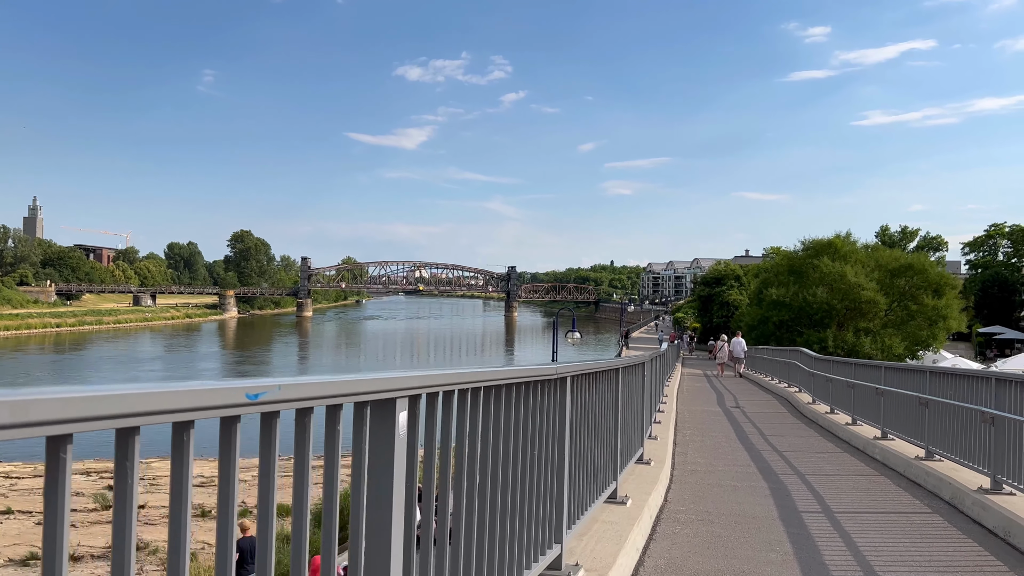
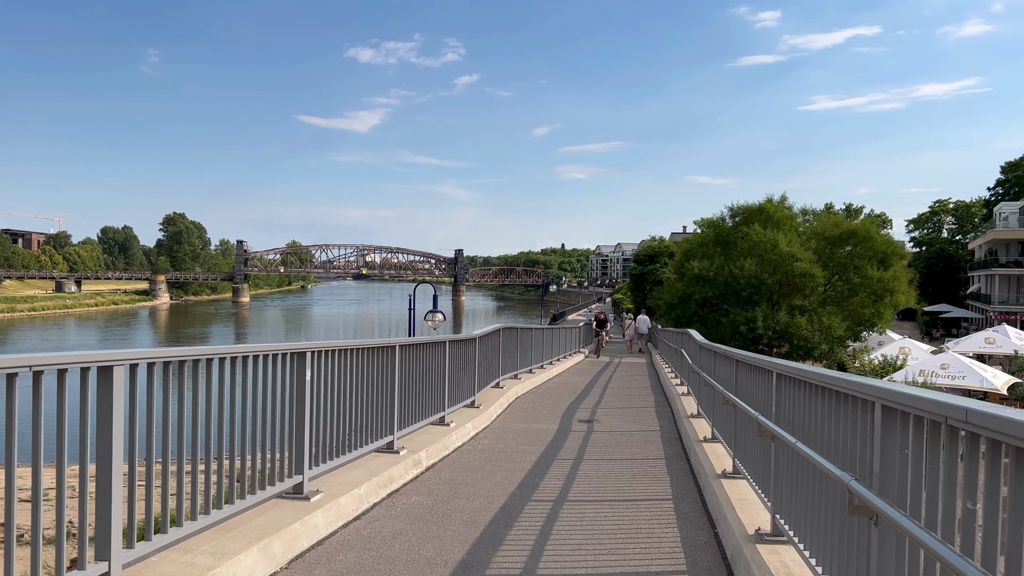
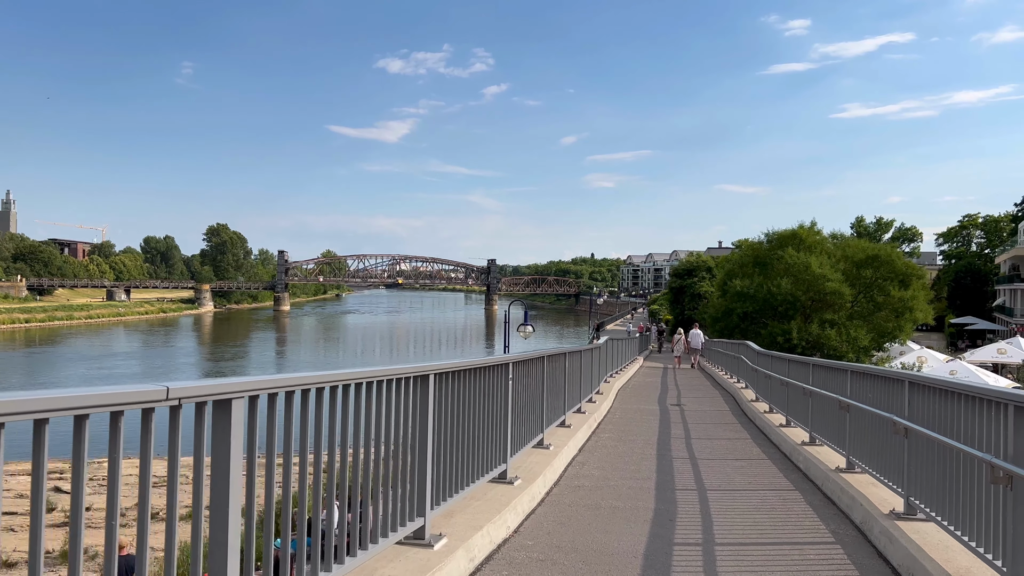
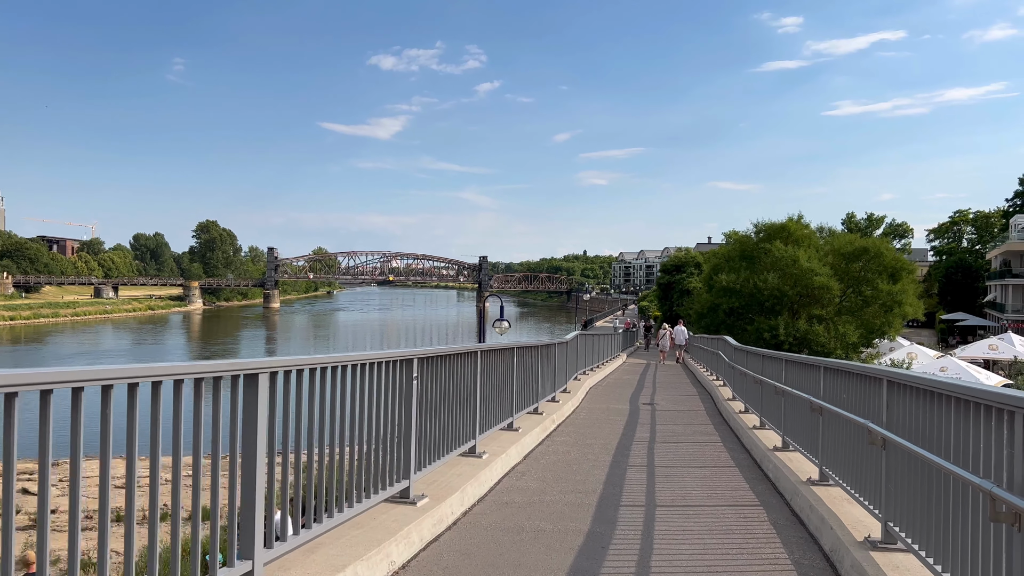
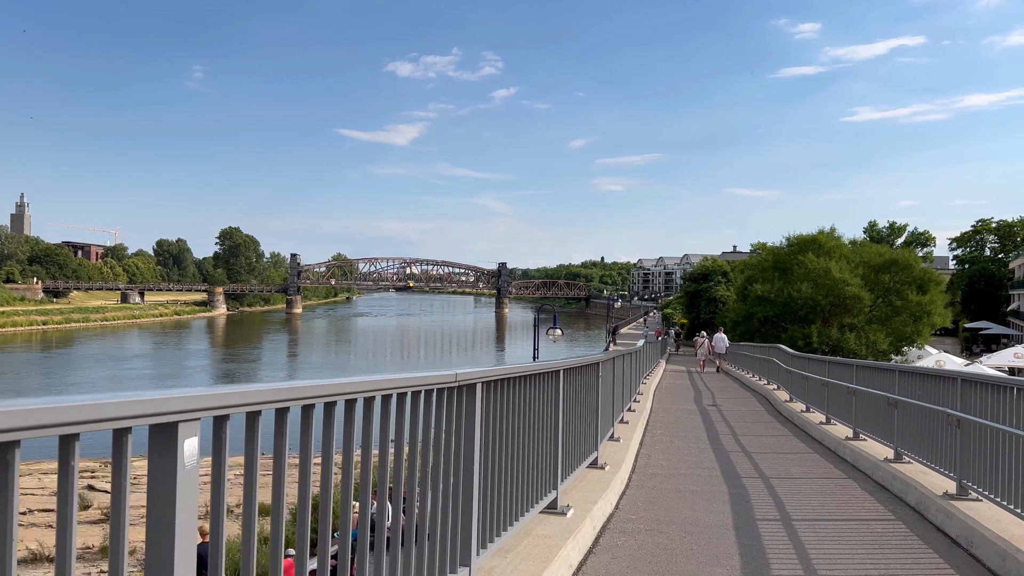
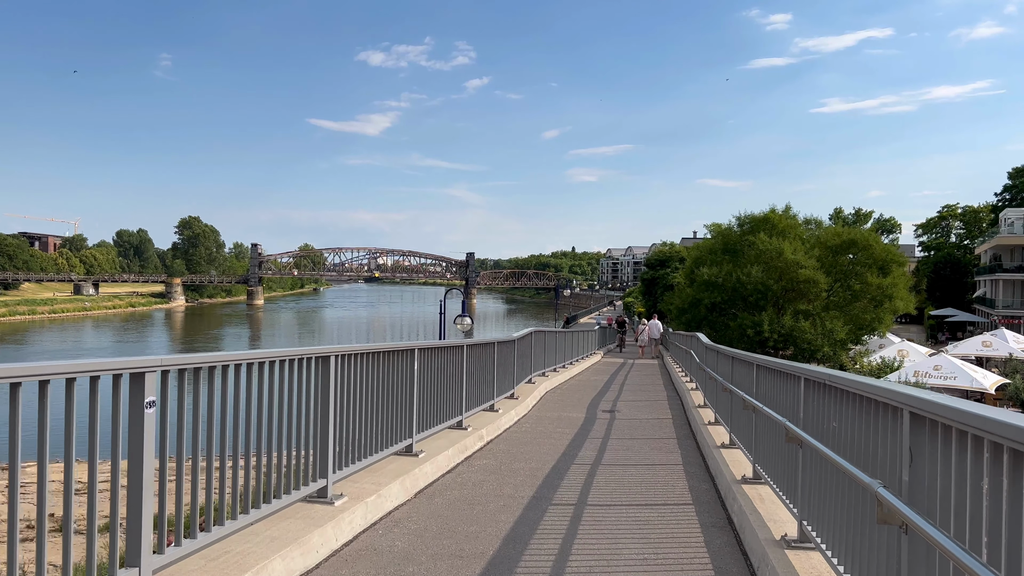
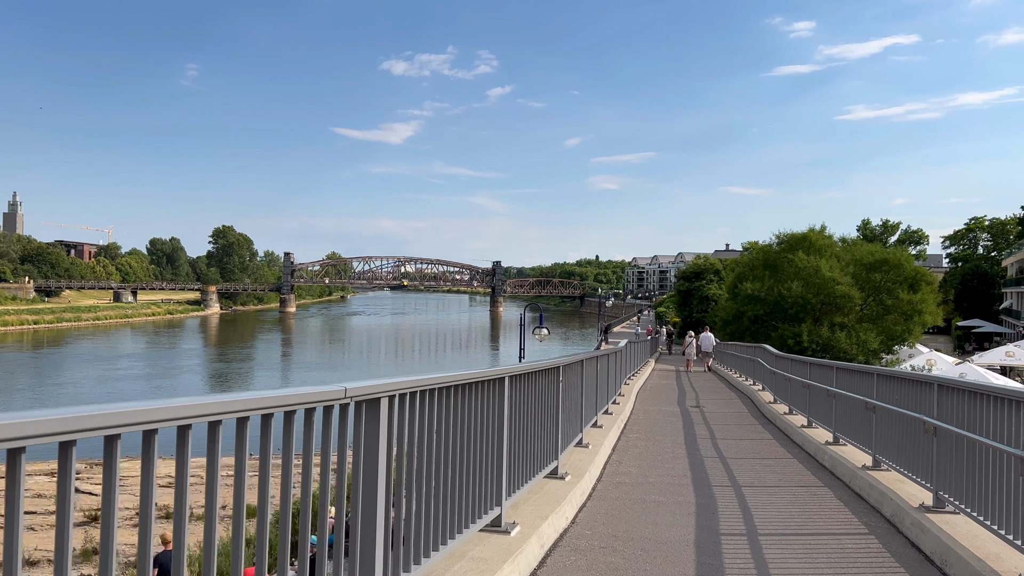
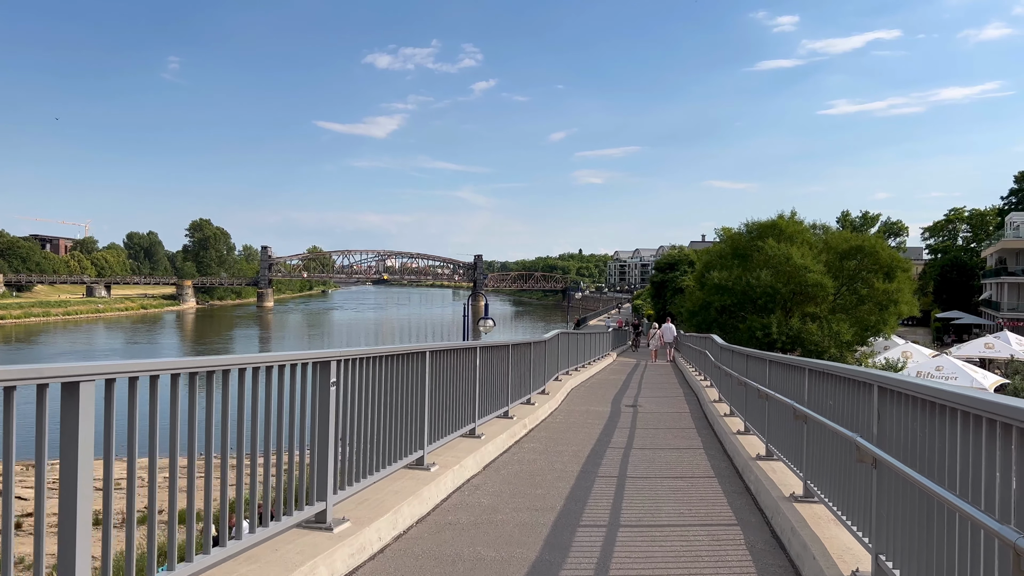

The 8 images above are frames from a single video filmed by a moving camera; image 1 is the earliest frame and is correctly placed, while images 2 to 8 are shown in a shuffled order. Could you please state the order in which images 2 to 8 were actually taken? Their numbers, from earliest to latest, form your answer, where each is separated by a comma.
5, 7, 3, 4, 8, 6, 2
